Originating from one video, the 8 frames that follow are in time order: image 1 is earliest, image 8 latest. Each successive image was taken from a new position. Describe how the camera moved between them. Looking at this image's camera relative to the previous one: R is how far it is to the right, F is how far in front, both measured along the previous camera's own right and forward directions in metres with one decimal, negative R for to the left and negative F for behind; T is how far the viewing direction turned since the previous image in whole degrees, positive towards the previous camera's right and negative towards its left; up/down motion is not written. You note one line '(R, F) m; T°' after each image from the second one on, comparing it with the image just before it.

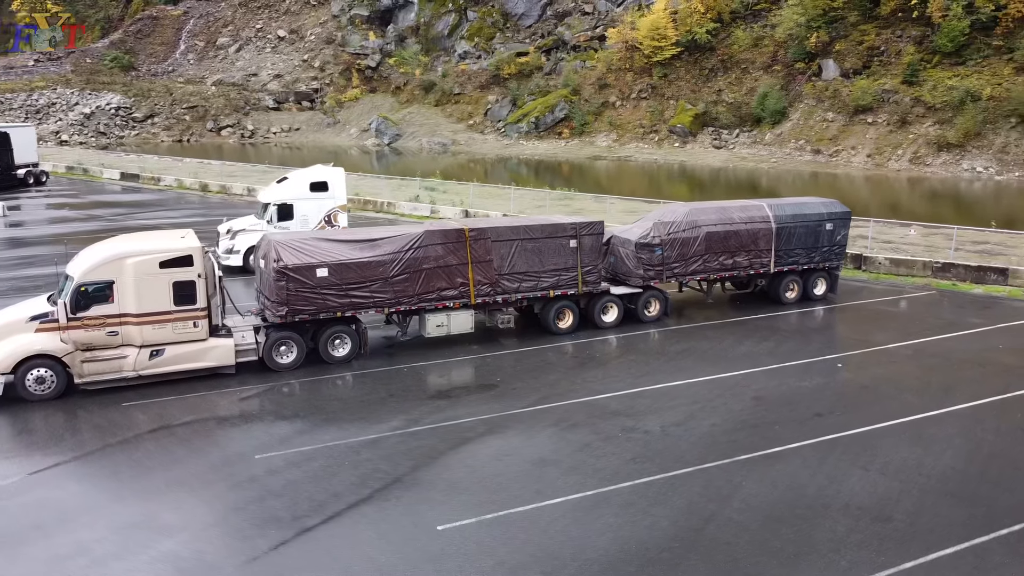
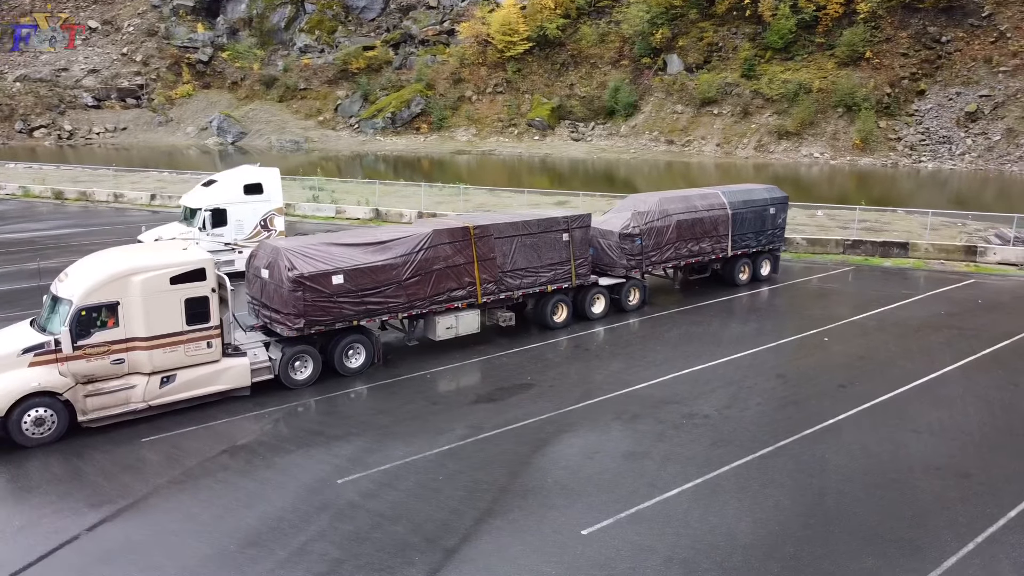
(-3.5, +0.6) m; +12°
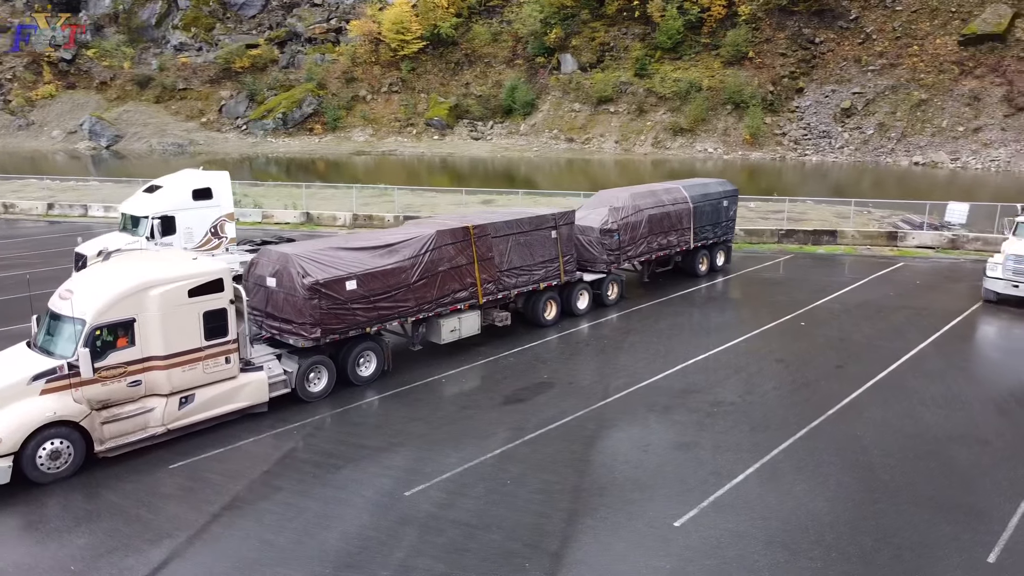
(-2.4, +0.3) m; +9°
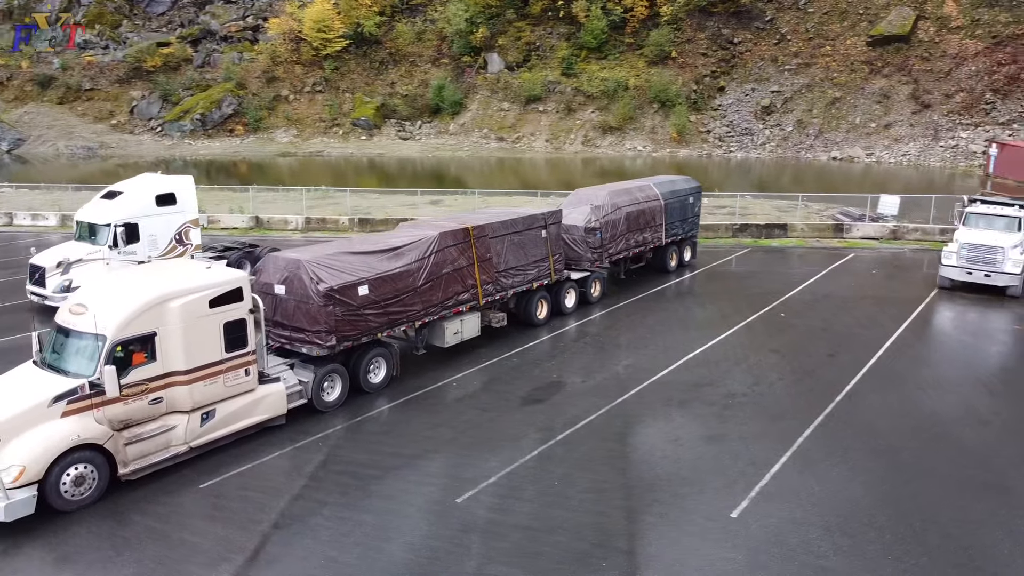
(-1.7, +0.1) m; +6°
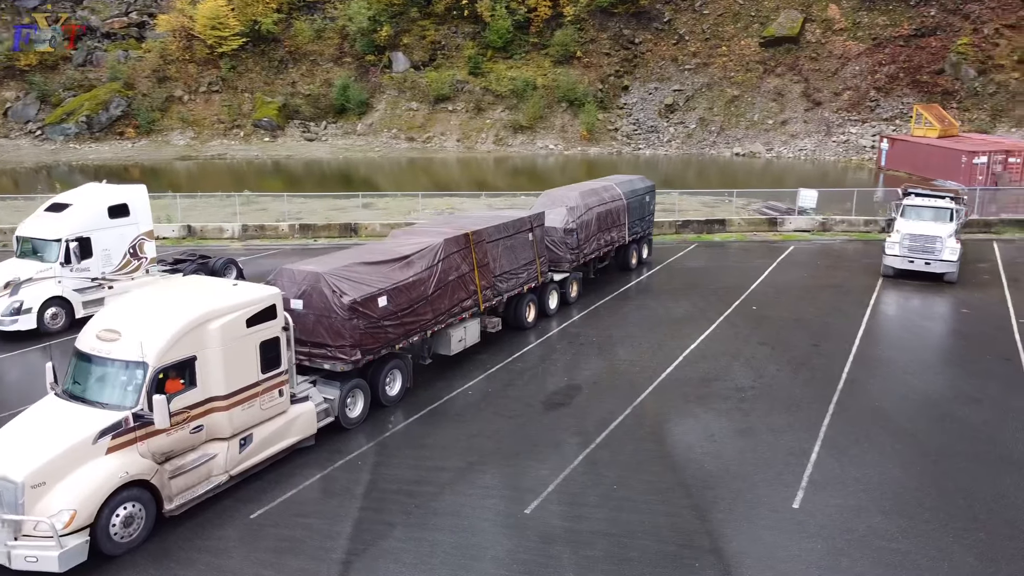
(-2.1, +0.2) m; +8°
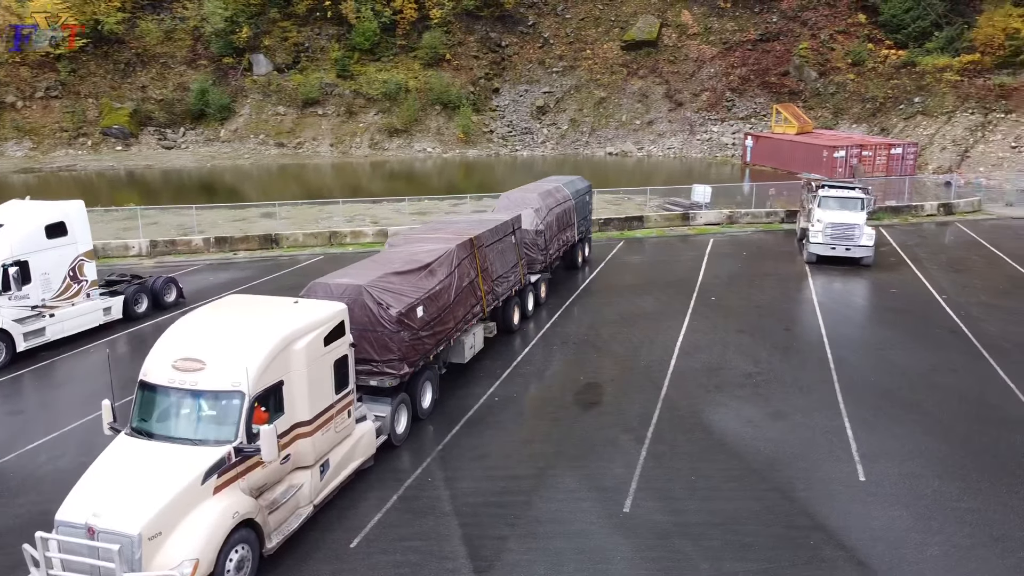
(-3.0, +0.3) m; +11°
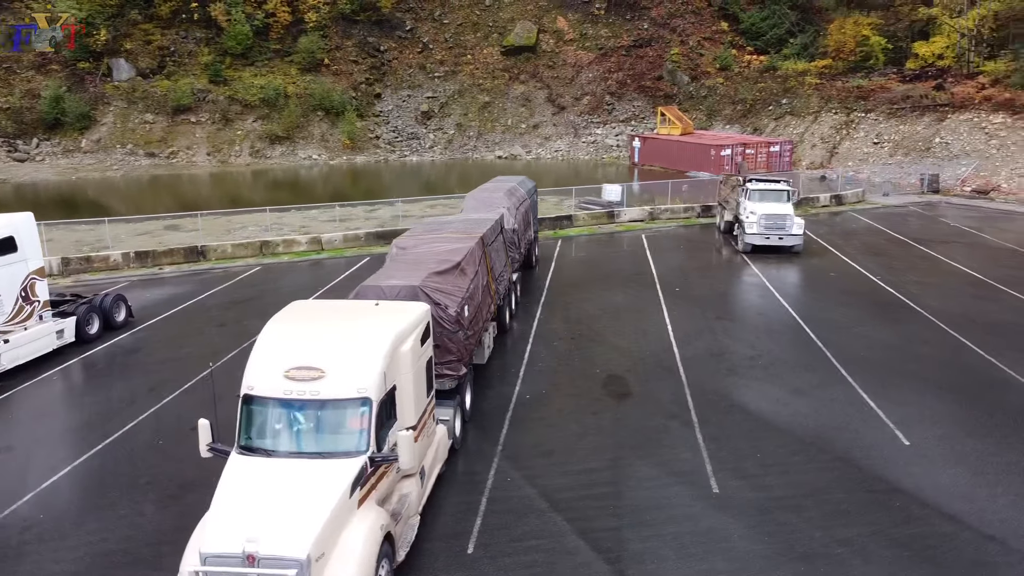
(-2.8, +0.3) m; +10°
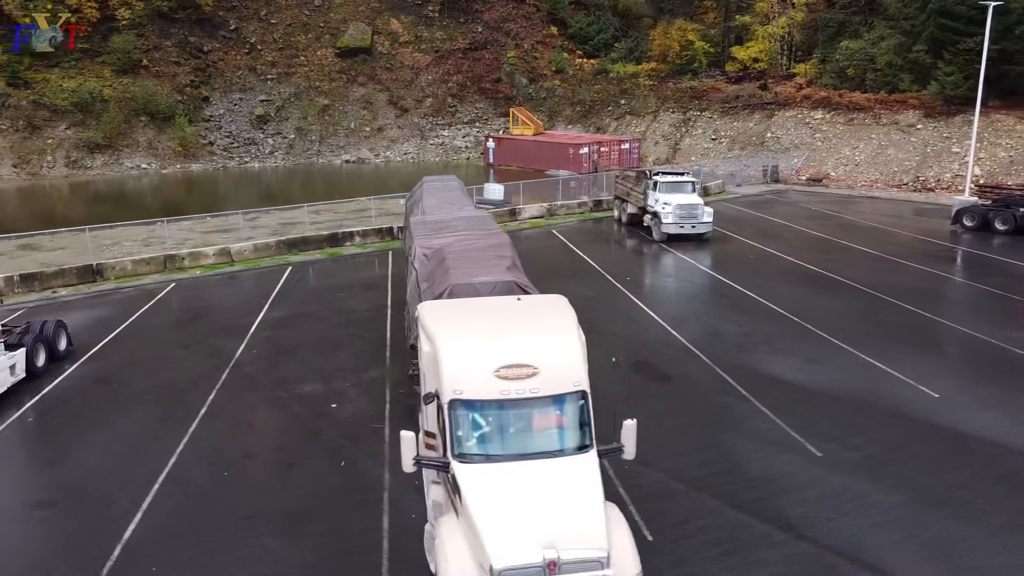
(-3.9, +0.6) m; +14°
